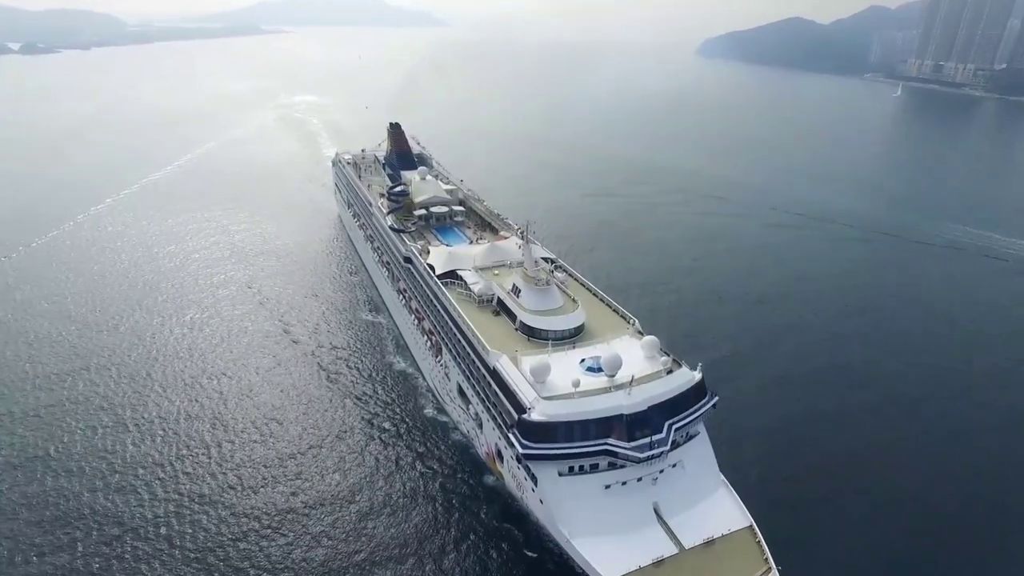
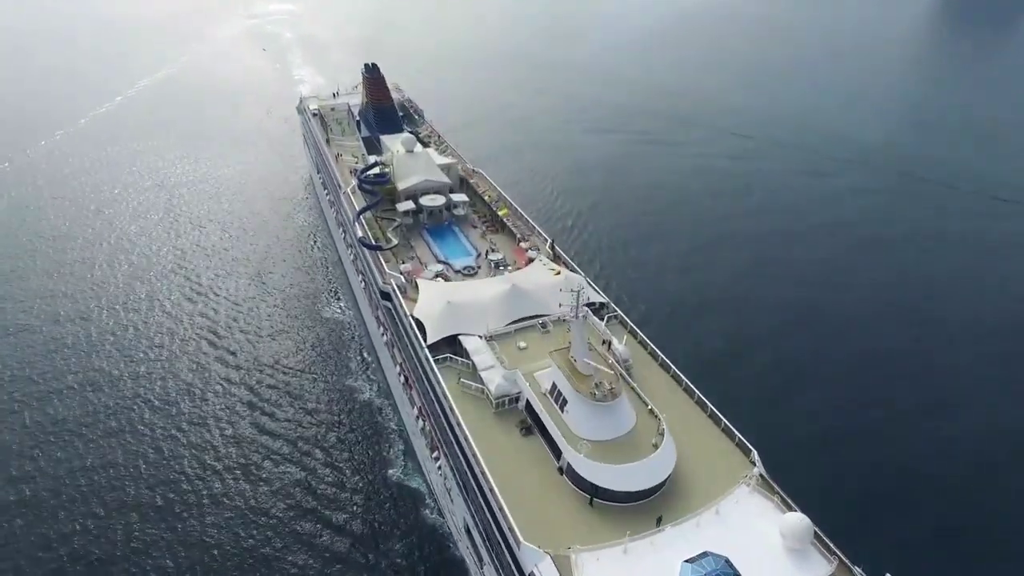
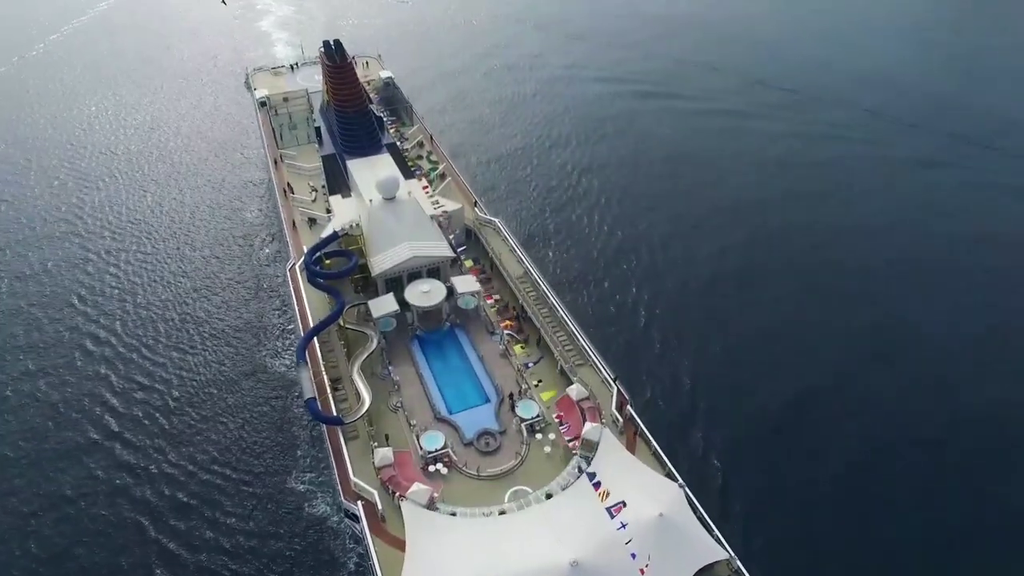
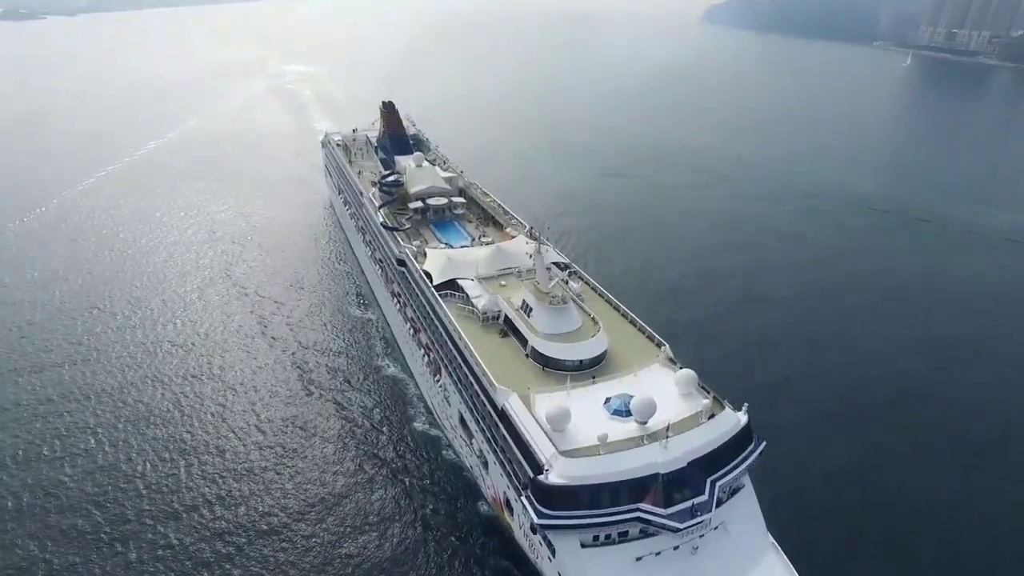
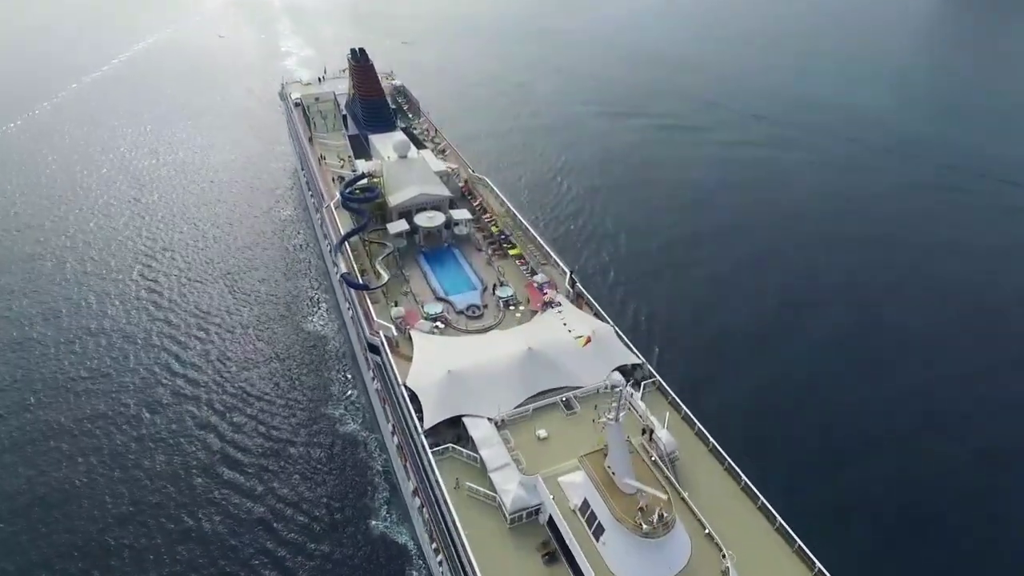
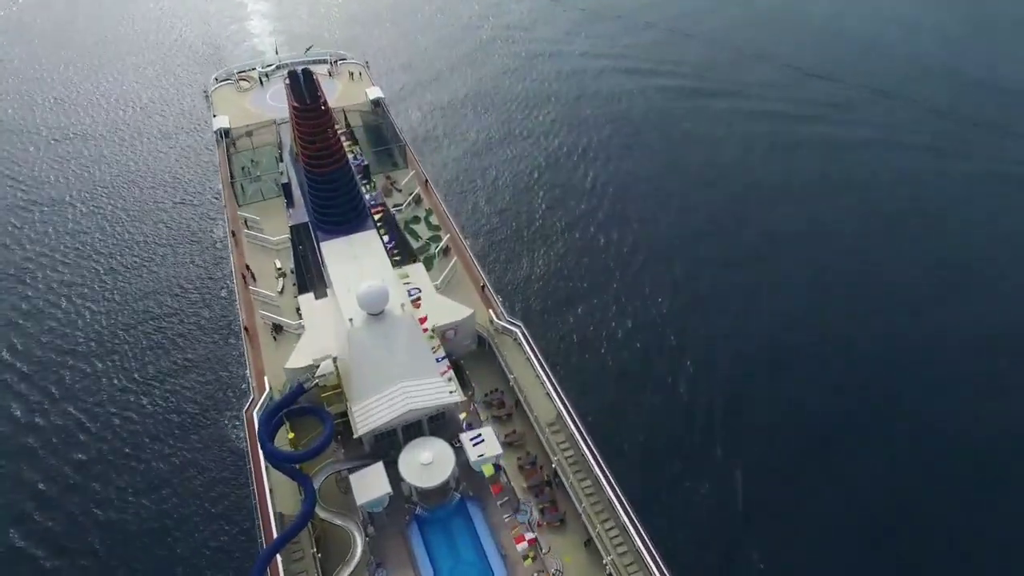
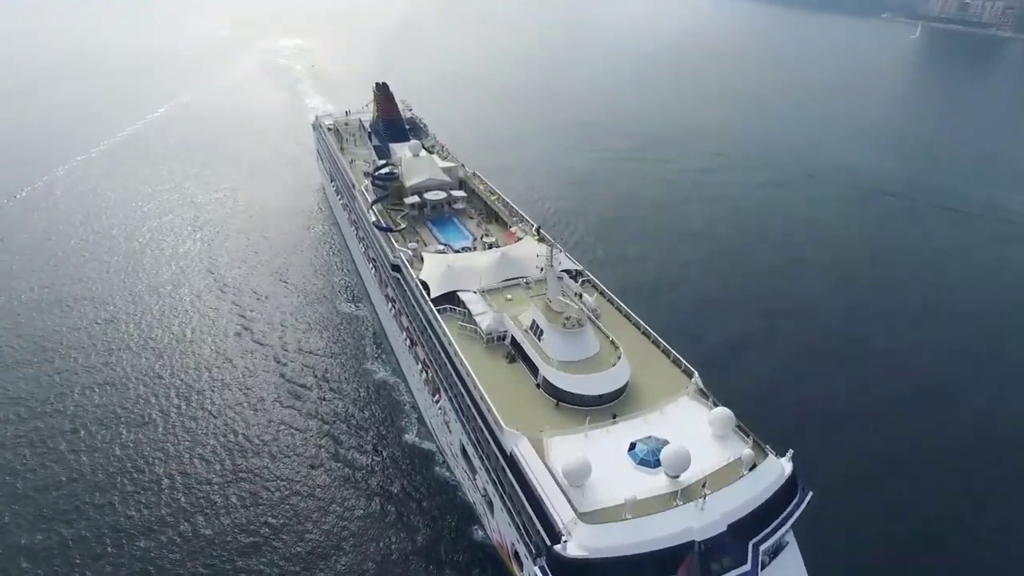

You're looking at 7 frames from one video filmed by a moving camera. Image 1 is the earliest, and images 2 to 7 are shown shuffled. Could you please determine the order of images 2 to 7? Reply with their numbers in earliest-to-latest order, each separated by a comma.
4, 7, 2, 5, 3, 6
